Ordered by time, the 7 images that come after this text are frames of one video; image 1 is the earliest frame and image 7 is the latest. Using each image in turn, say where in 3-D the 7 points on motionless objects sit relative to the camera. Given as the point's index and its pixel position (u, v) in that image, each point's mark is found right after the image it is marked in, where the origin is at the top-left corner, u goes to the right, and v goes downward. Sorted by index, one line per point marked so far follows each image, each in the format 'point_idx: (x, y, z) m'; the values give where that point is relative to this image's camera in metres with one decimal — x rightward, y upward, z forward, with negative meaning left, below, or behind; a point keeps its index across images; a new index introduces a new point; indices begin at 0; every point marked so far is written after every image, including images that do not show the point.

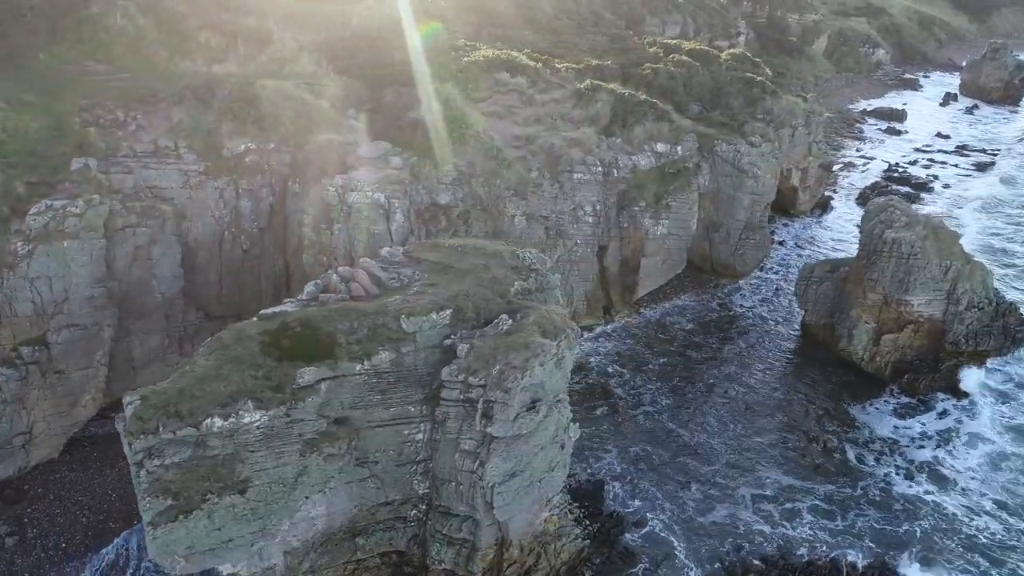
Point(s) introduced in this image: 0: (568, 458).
0: (+1.1, -3.6, +16.4) m
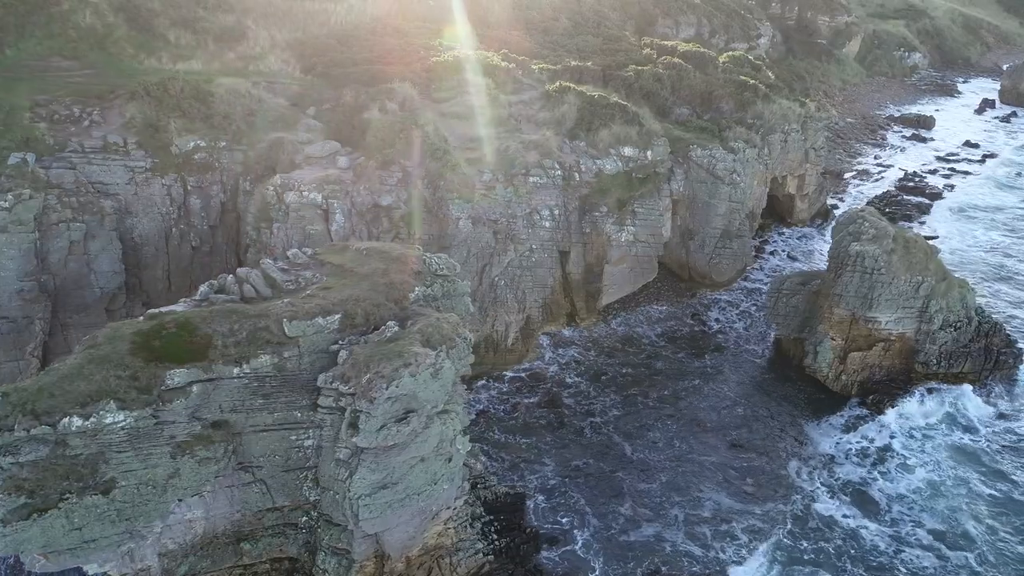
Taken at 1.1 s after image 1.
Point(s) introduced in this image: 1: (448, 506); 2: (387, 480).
0: (-1.1, -3.8, +15.9) m
1: (-1.3, -4.6, +16.0) m
2: (-2.3, -3.6, +14.3) m
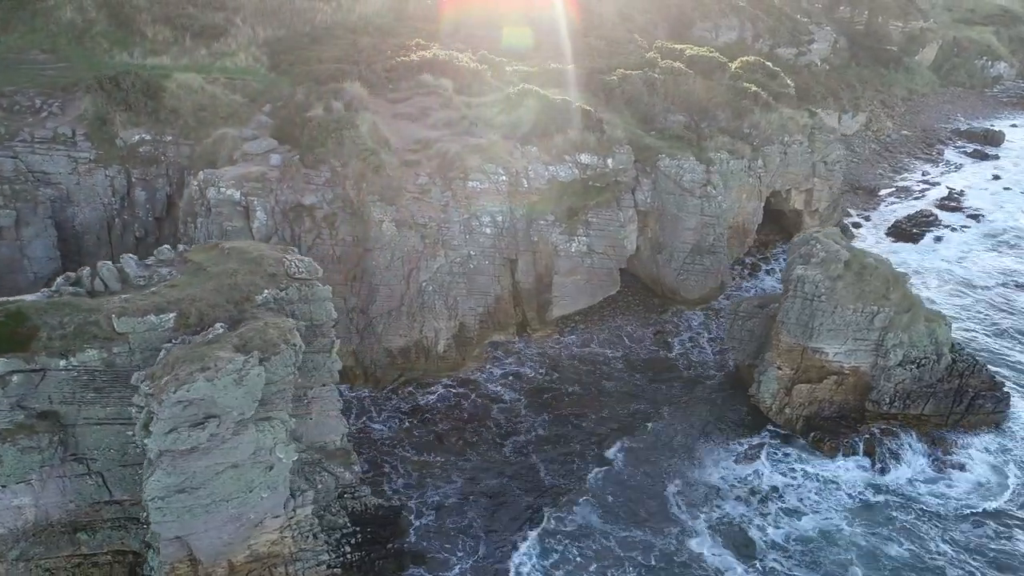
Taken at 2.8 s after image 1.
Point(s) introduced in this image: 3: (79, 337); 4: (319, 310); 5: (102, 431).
0: (-4.6, -3.9, +15.5) m
1: (-4.8, -4.6, +15.7) m
2: (-5.9, -3.6, +14.1) m
3: (-8.4, -0.9, +15.0) m
4: (-4.3, -0.5, +17.0) m
5: (-8.3, -2.9, +15.5) m
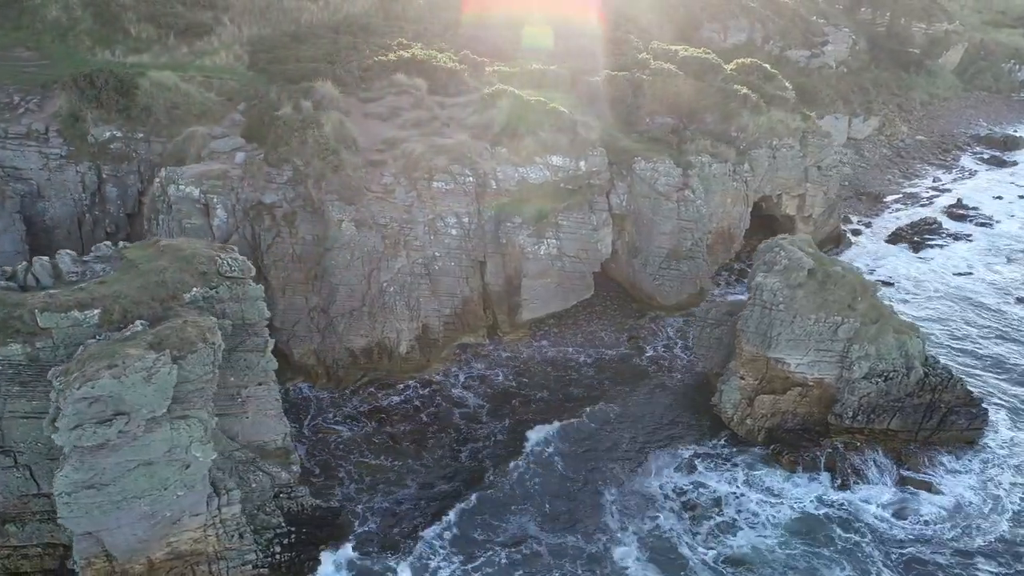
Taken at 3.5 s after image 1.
0: (-6.2, -3.9, +15.5) m
1: (-6.4, -4.6, +15.7) m
2: (-7.6, -3.5, +14.2) m
3: (-10.0, -0.8, +15.2) m
4: (-5.8, -0.5, +17.0) m
5: (-9.9, -2.8, +15.7) m
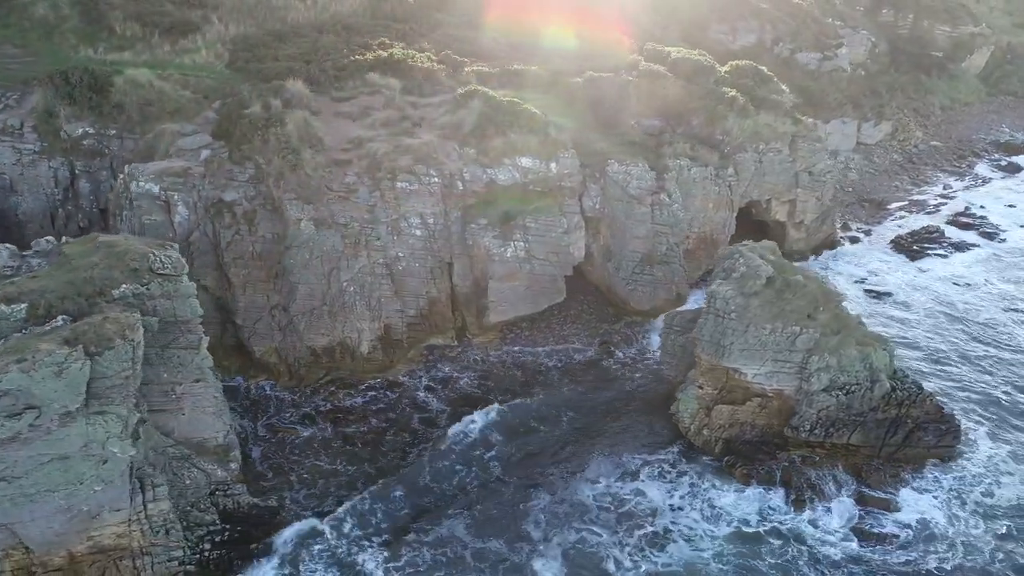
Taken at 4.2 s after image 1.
0: (-7.8, -3.8, +15.6) m
1: (-8.1, -4.5, +15.8) m
2: (-9.3, -3.4, +14.3) m
3: (-11.6, -0.7, +15.4) m
4: (-7.3, -0.4, +17.0) m
5: (-11.5, -2.6, +15.9) m
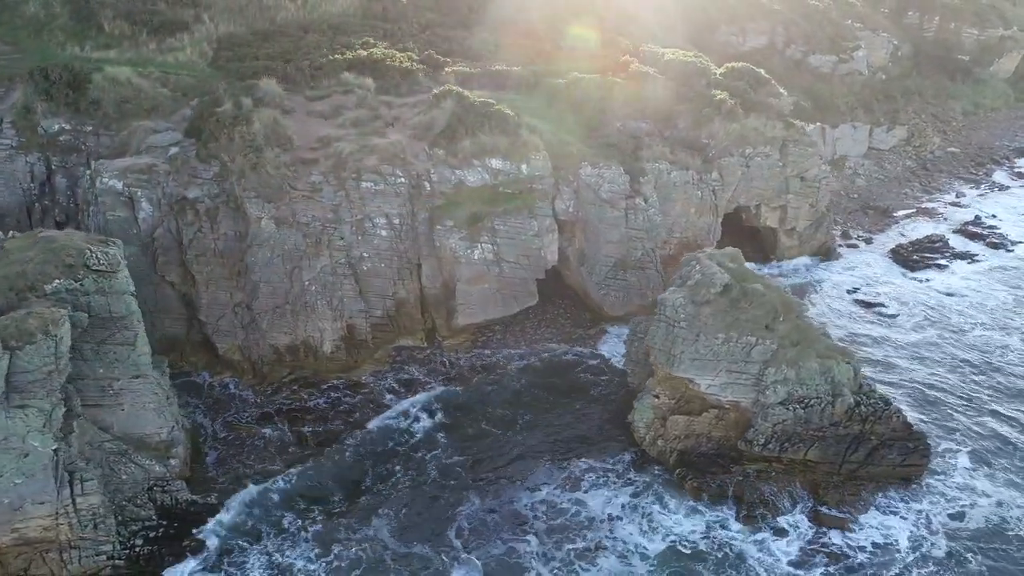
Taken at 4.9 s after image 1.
0: (-9.5, -3.7, +15.7) m
1: (-9.7, -4.4, +15.9) m
2: (-11.0, -3.3, +14.5) m
3: (-13.2, -0.5, +15.7) m
4: (-8.8, -0.3, +17.1) m
5: (-13.1, -2.5, +16.2) m
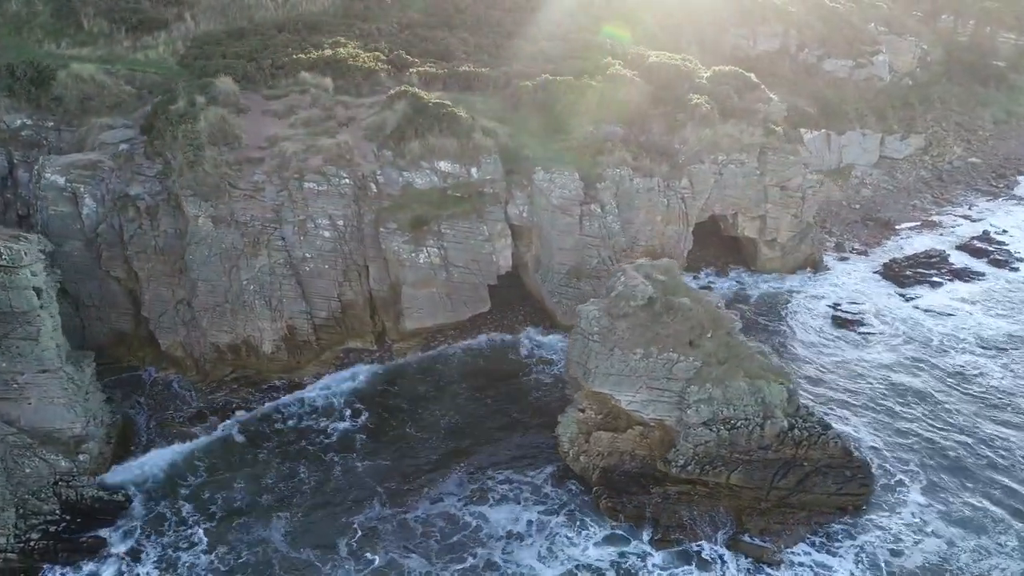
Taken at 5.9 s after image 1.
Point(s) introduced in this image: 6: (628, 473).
0: (-12.0, -3.6, +15.9) m
1: (-12.2, -4.3, +16.1) m
2: (-13.6, -3.1, +14.8) m
3: (-15.5, -0.3, +16.1) m
4: (-11.1, -0.2, +17.3) m
5: (-15.5, -2.2, +16.6) m
6: (+2.9, -4.8, +19.8) m
